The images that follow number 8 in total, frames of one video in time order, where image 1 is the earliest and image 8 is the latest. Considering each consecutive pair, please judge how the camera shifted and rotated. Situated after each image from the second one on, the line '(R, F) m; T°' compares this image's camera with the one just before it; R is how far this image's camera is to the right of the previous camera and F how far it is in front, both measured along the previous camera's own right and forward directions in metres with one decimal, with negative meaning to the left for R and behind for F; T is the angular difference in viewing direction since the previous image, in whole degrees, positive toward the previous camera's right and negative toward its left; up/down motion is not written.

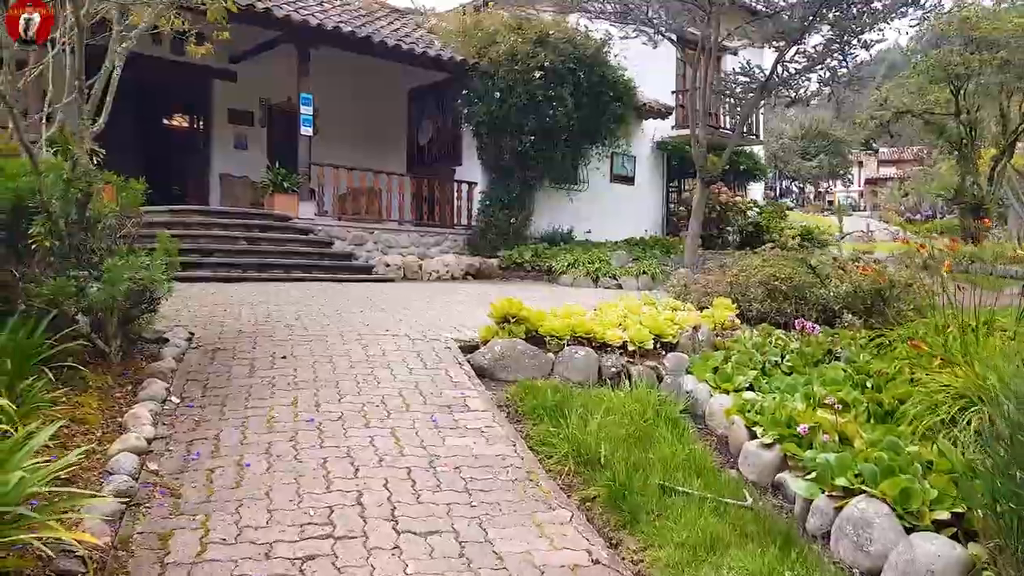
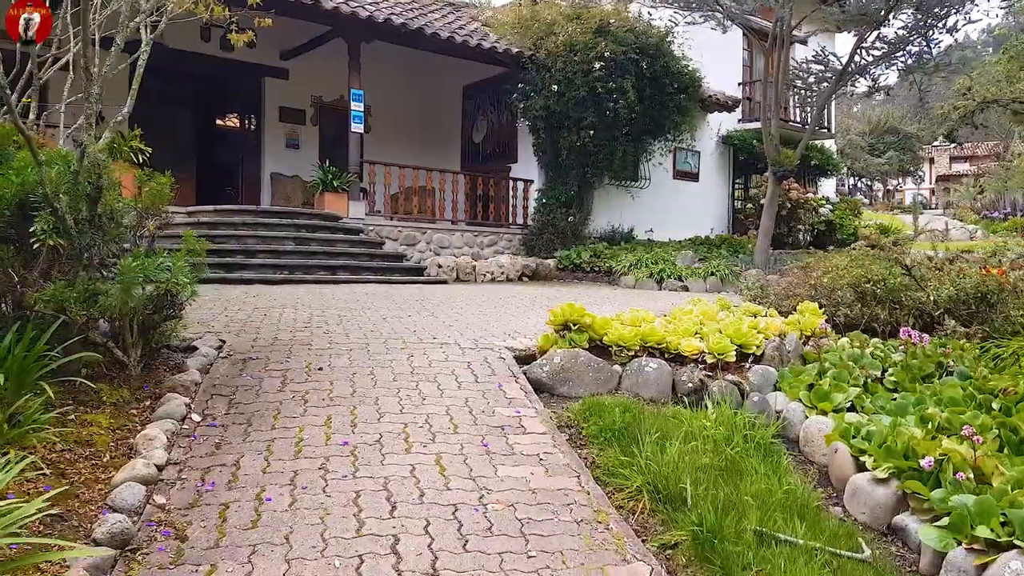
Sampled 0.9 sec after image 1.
(0.0, +0.5) m; -4°
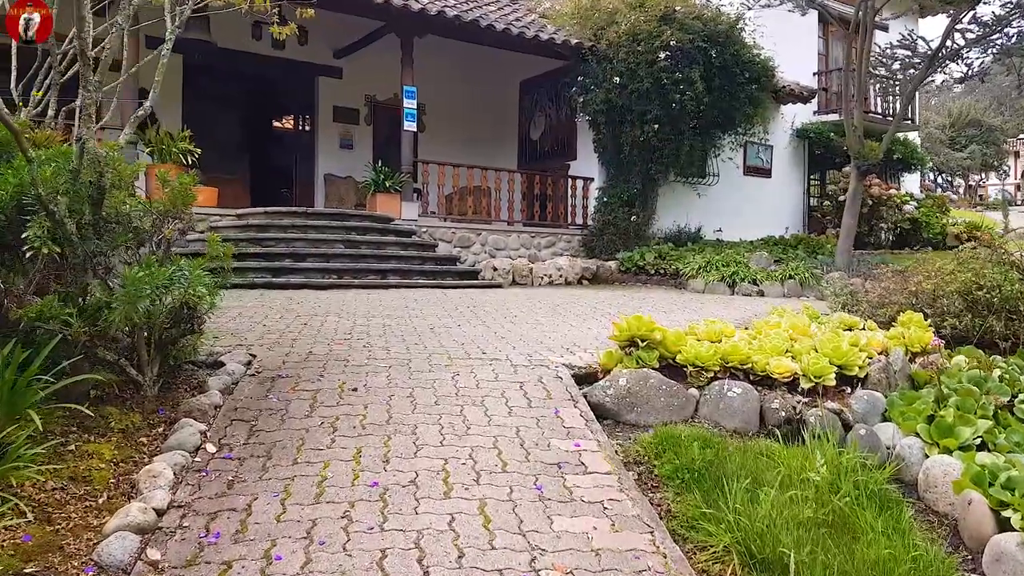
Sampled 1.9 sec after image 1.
(0.0, +0.5) m; -4°
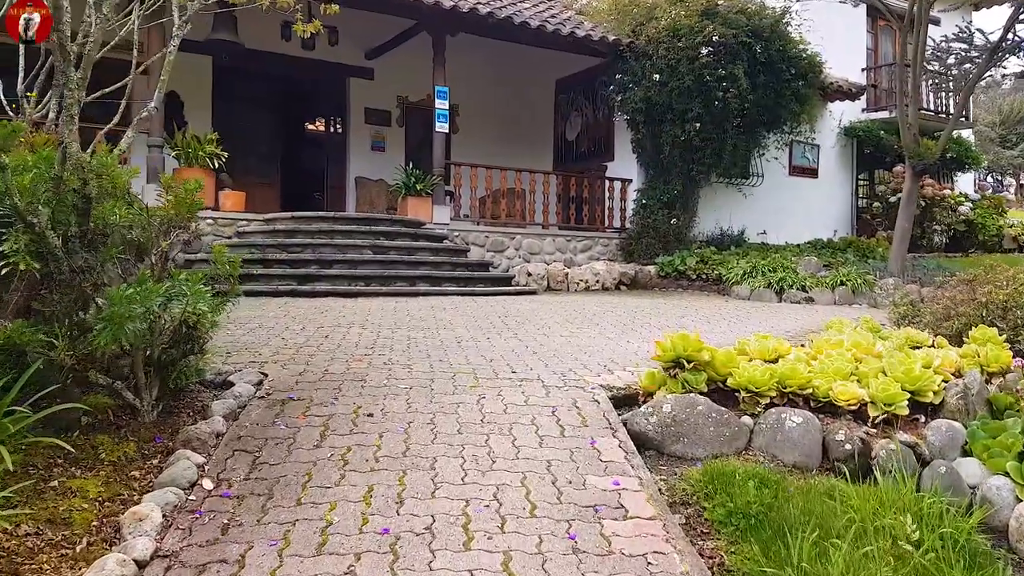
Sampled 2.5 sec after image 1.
(0.0, +0.3) m; -3°
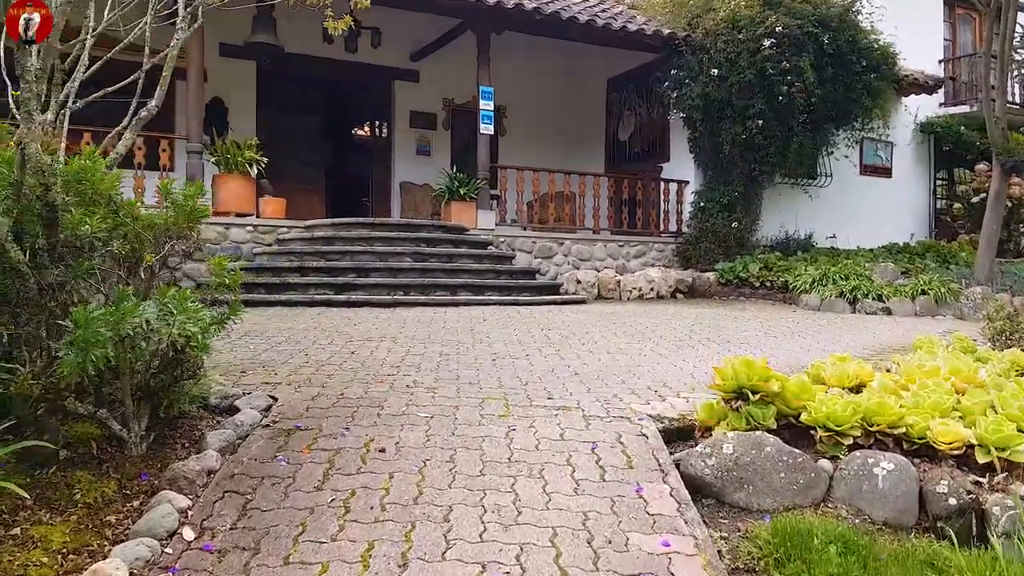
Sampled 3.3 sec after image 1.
(+0.1, +0.4) m; -4°
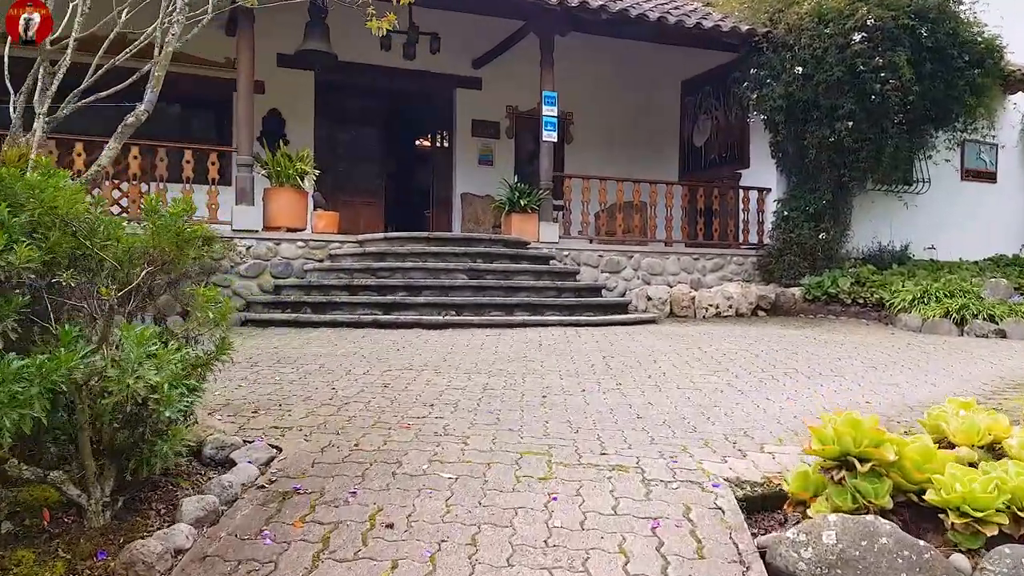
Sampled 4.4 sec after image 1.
(+0.1, +0.6) m; -5°
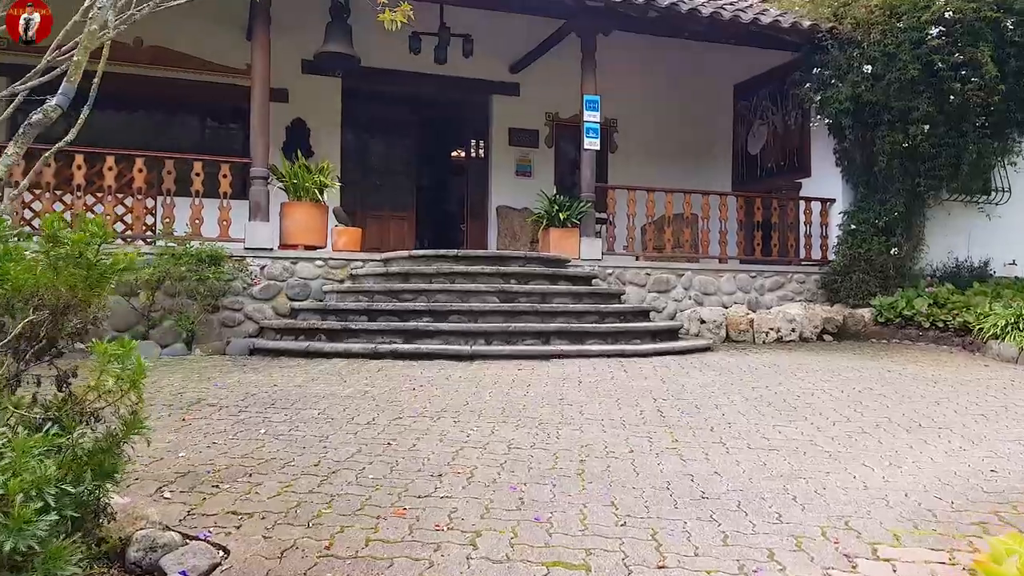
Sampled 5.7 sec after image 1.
(+0.1, +0.7) m; -3°
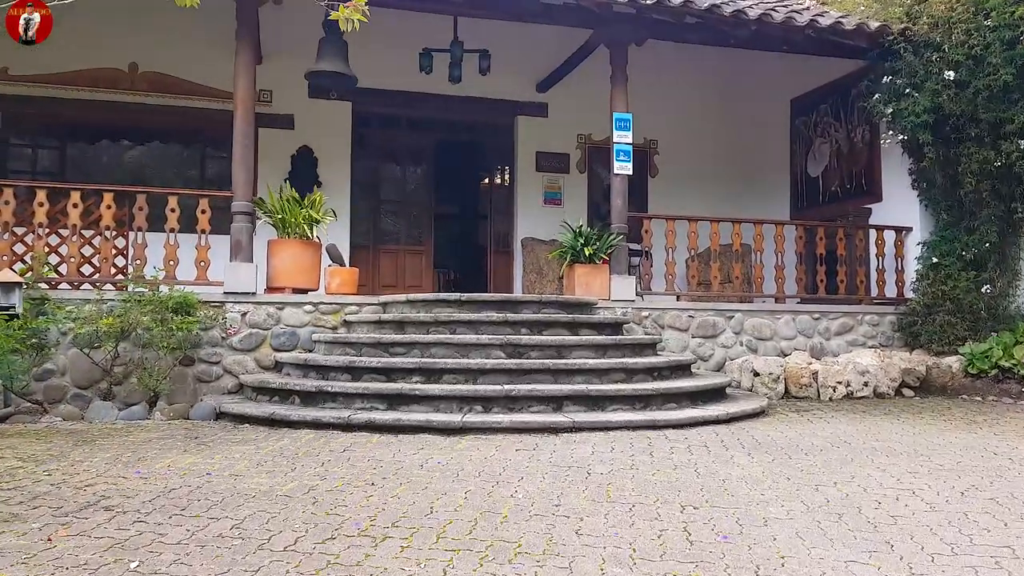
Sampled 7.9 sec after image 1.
(+0.3, +1.0) m; -4°
